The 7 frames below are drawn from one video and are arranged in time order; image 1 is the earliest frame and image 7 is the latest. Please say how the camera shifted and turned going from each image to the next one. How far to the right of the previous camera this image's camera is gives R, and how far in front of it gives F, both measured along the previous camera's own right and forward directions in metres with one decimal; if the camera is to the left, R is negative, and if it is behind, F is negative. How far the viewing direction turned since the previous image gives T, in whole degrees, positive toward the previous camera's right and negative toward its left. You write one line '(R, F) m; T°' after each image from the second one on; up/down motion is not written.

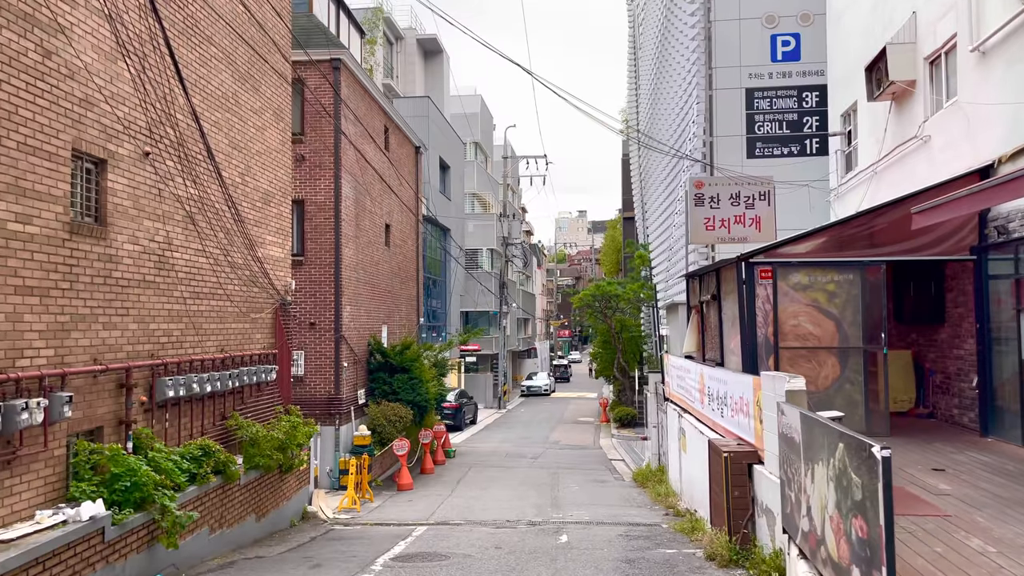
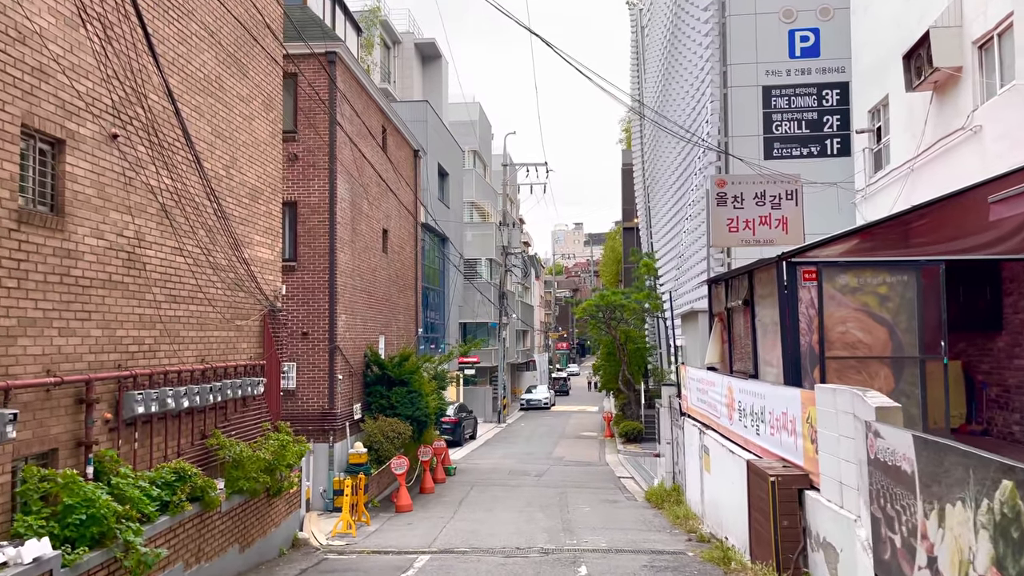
(-0.2, +1.1) m; 0°
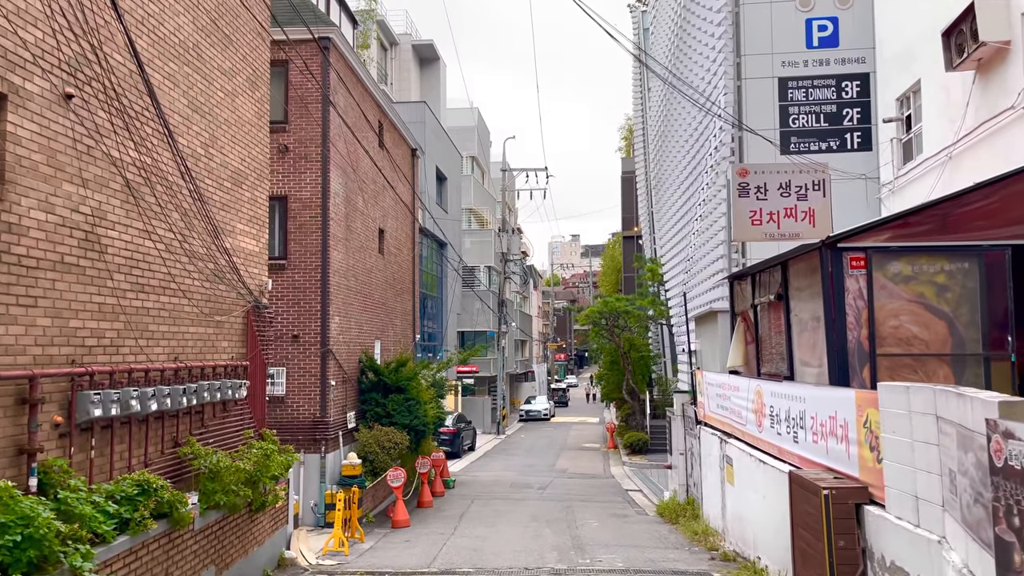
(-0.1, +1.0) m; 0°
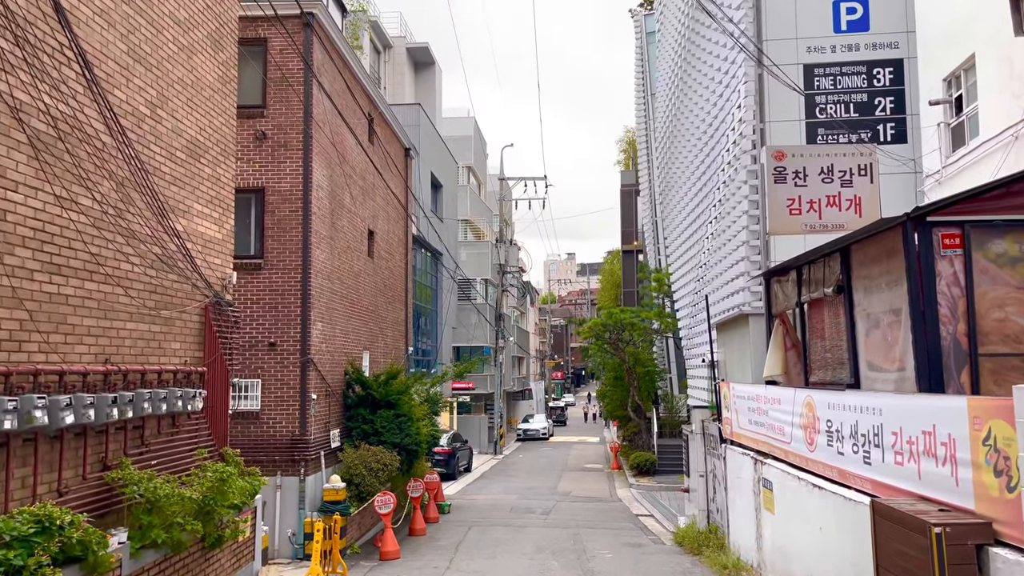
(-0.1, +1.6) m; 0°
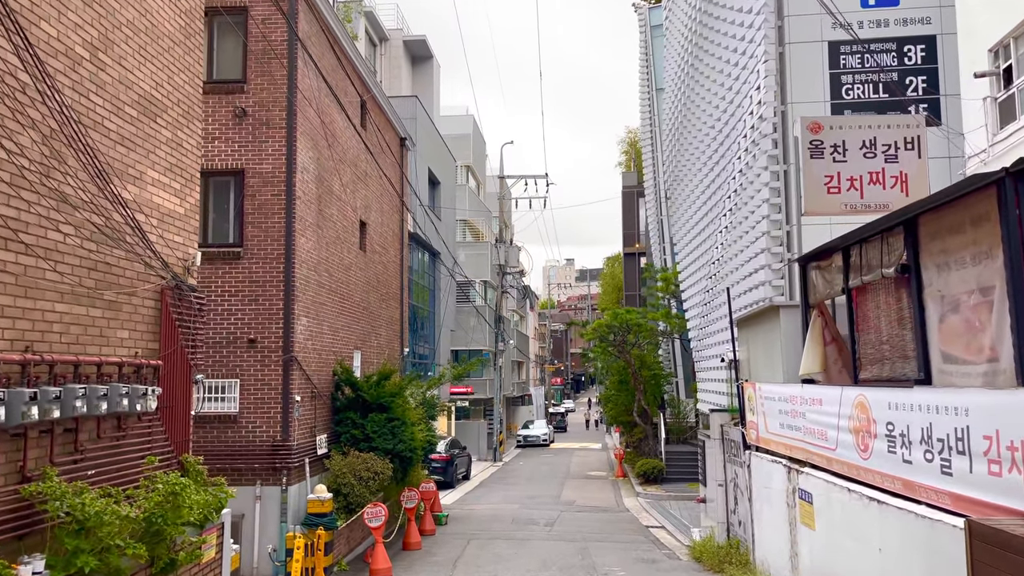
(-0.1, +1.2) m; 0°
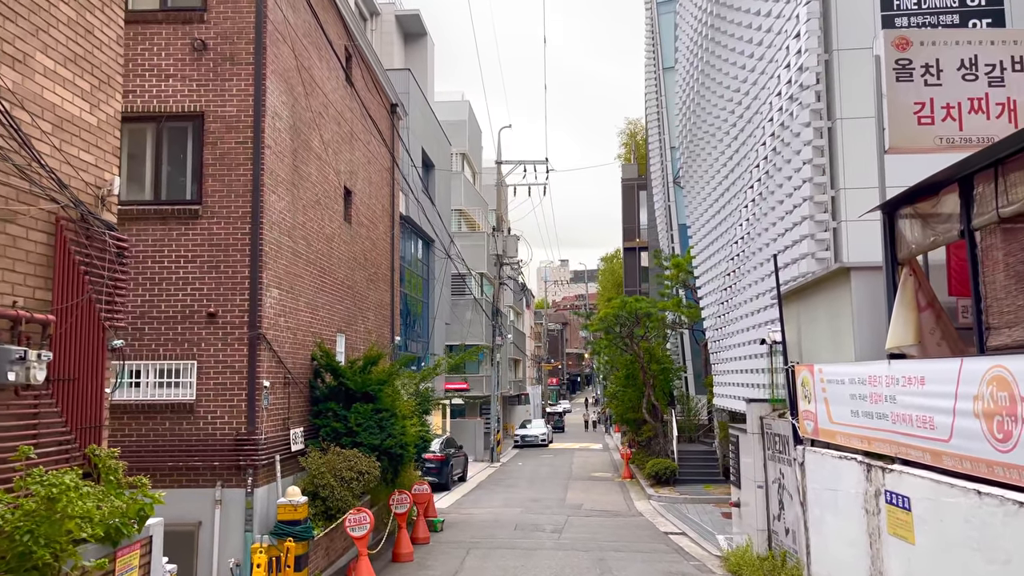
(-0.2, +2.0) m; 0°
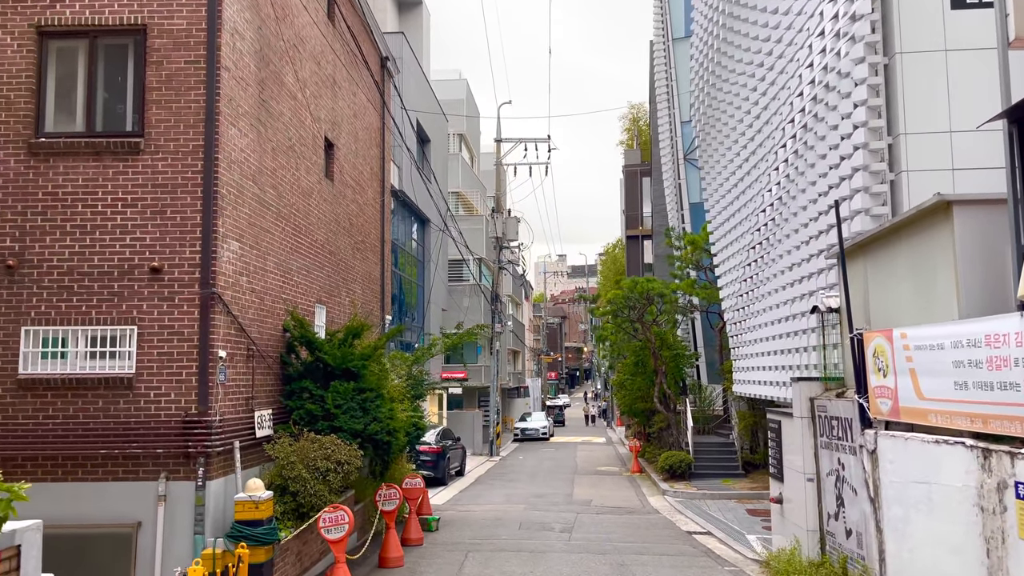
(-0.1, +1.9) m; 0°
